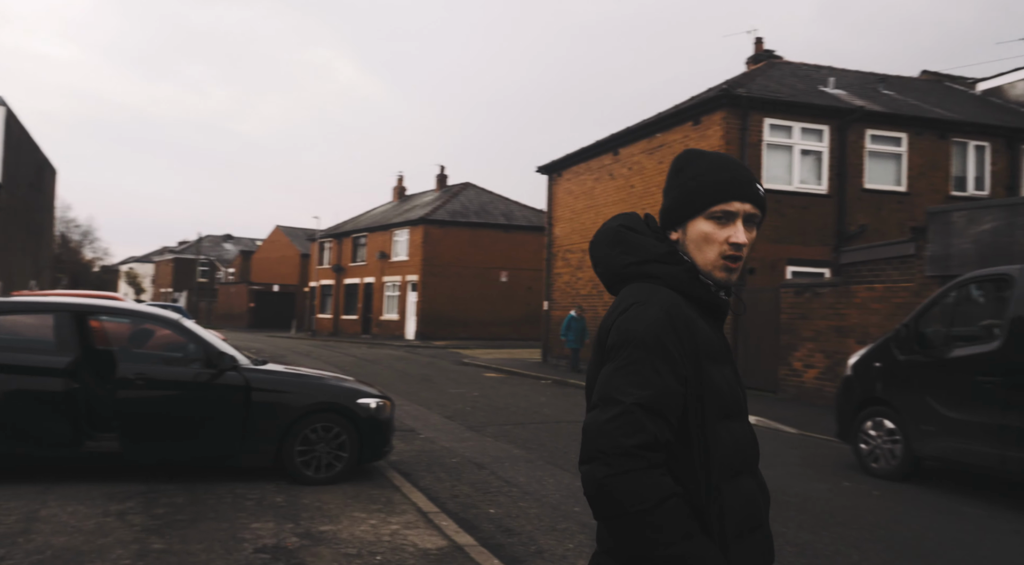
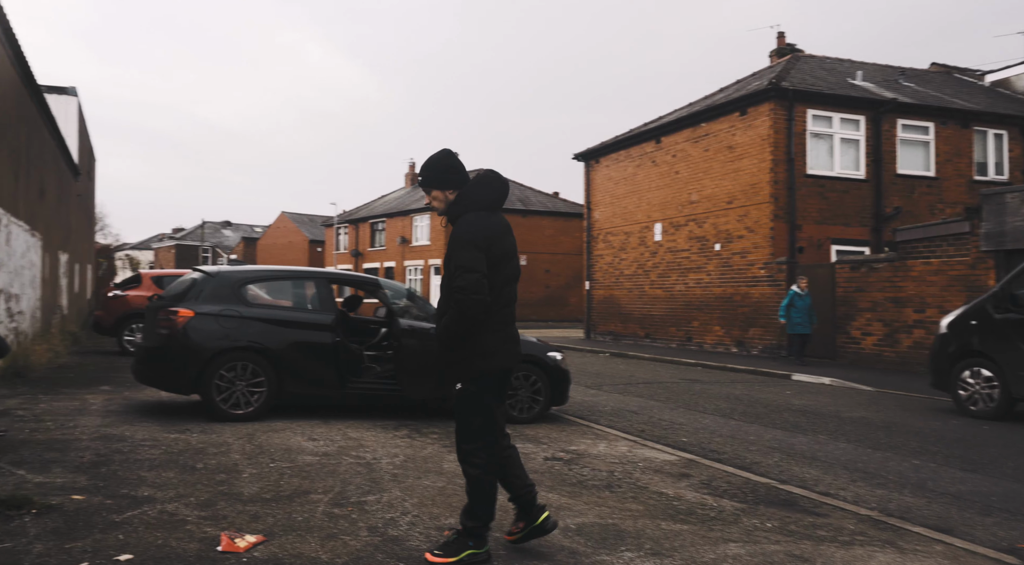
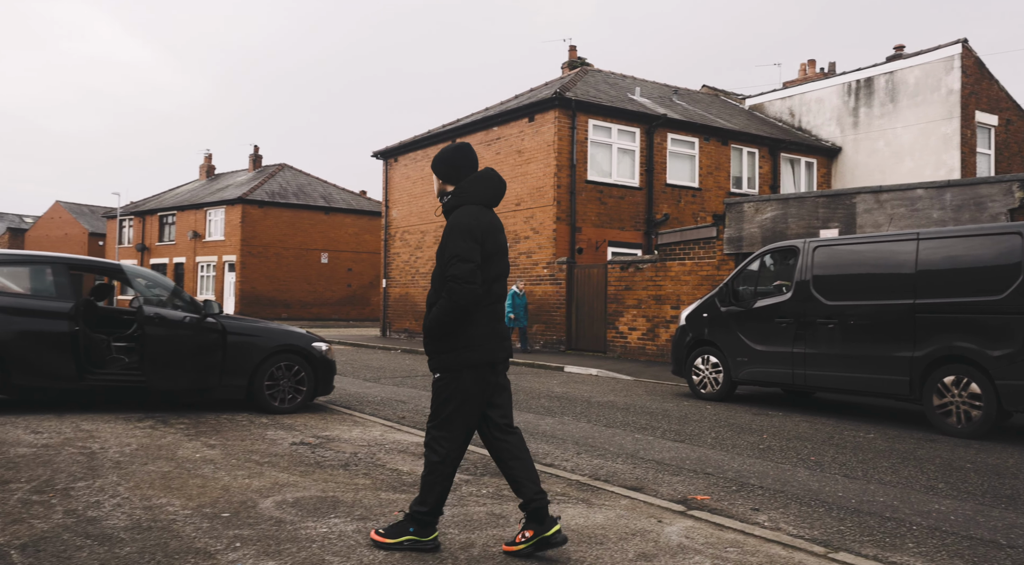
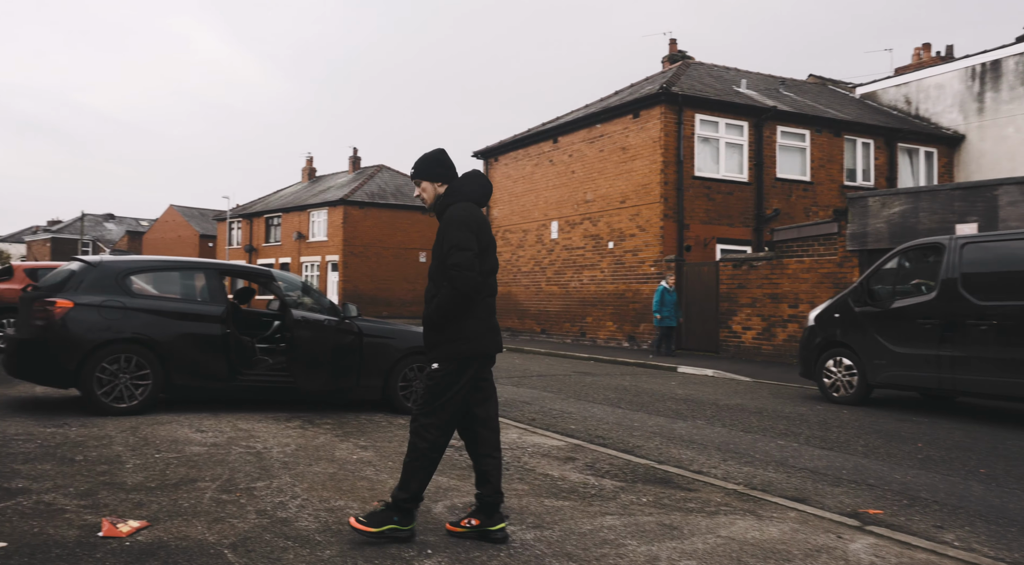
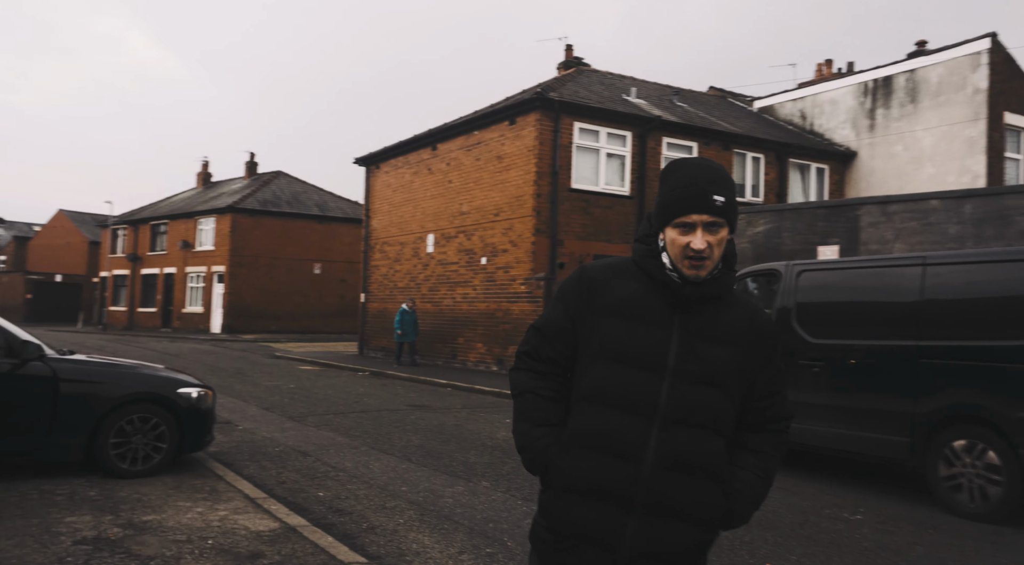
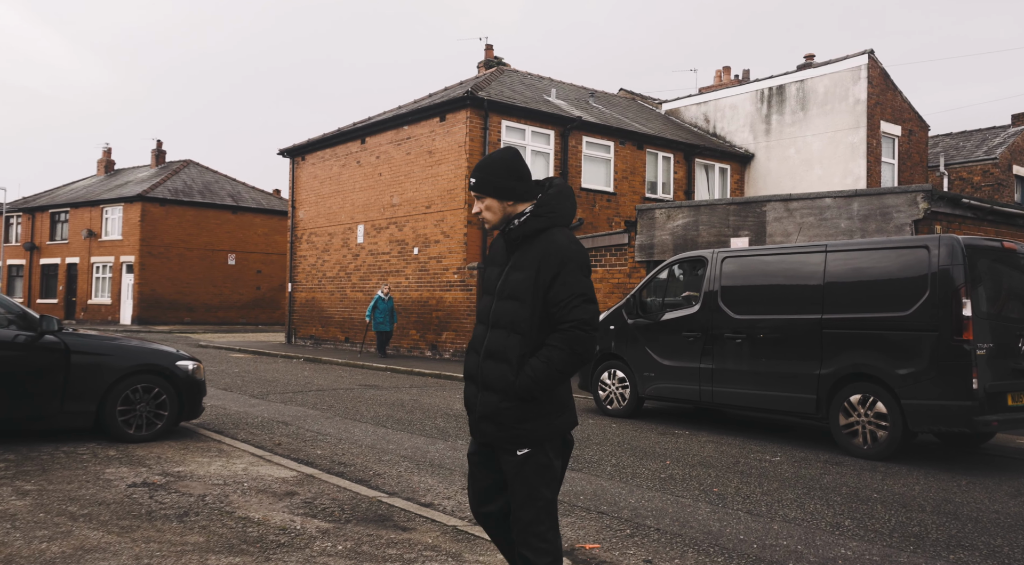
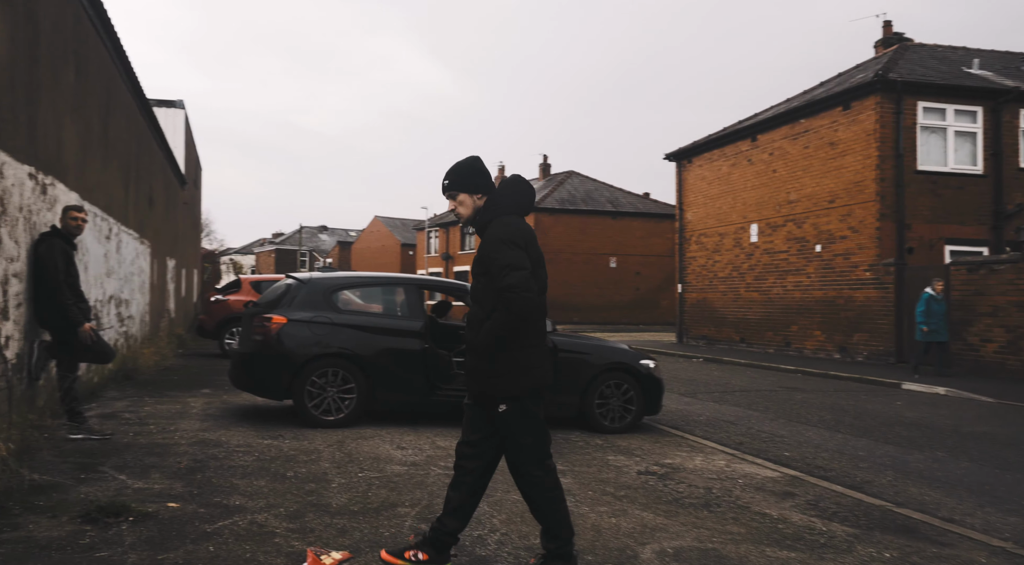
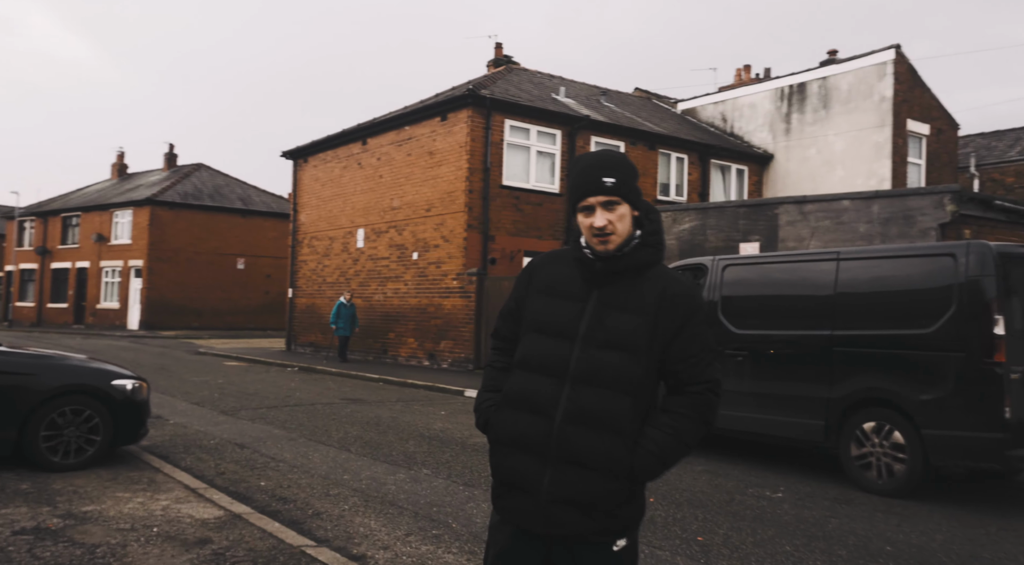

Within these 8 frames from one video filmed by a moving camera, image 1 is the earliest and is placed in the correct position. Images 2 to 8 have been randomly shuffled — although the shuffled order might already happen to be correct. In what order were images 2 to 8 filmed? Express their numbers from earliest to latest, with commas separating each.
5, 8, 6, 3, 4, 2, 7
